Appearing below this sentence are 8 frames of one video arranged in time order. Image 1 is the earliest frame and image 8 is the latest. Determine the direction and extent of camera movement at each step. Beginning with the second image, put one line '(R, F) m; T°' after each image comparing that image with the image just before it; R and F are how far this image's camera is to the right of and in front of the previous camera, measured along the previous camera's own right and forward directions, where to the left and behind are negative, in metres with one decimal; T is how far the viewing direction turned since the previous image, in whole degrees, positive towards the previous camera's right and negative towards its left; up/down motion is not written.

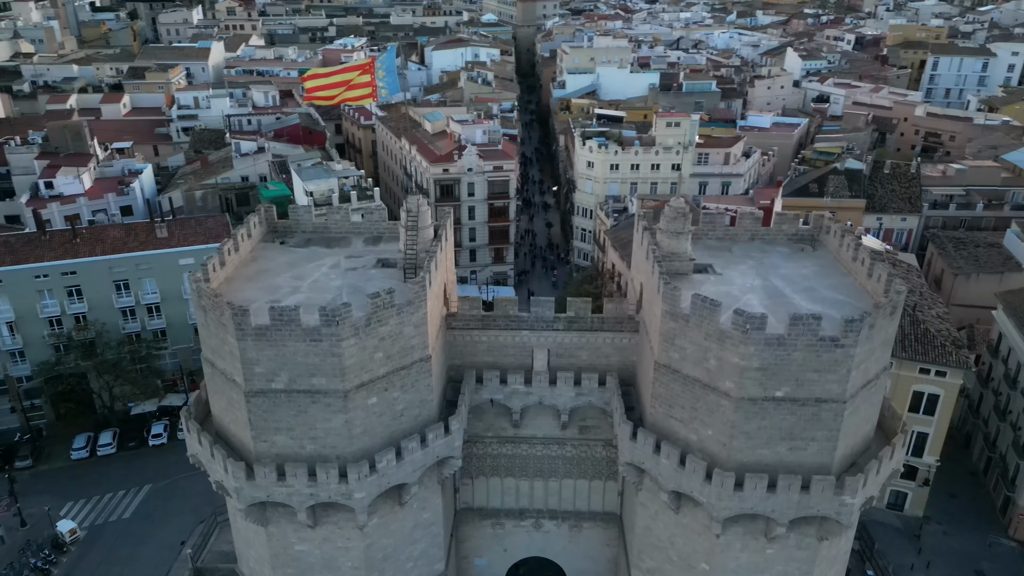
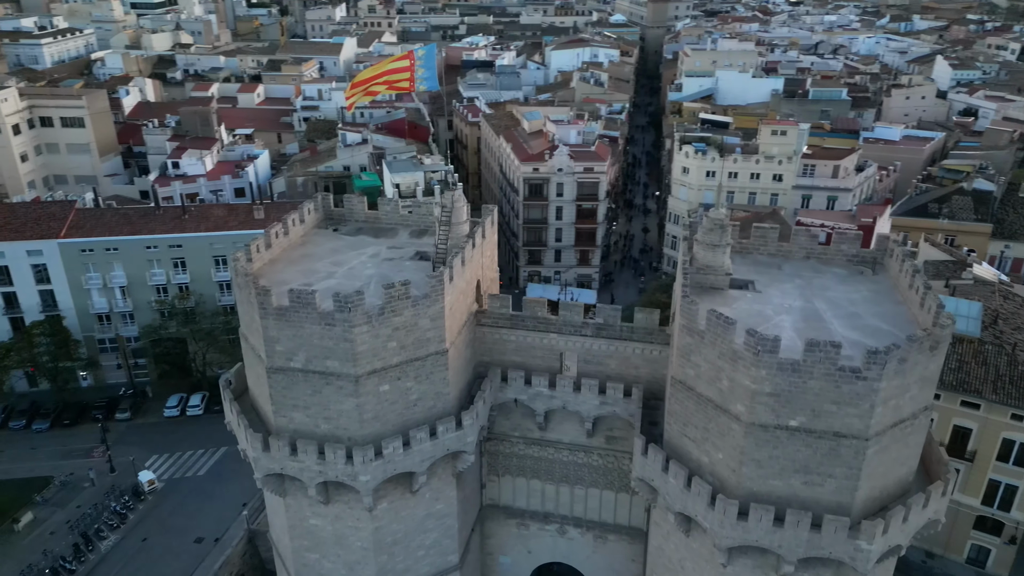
(+3.1, +0.3) m; -9°
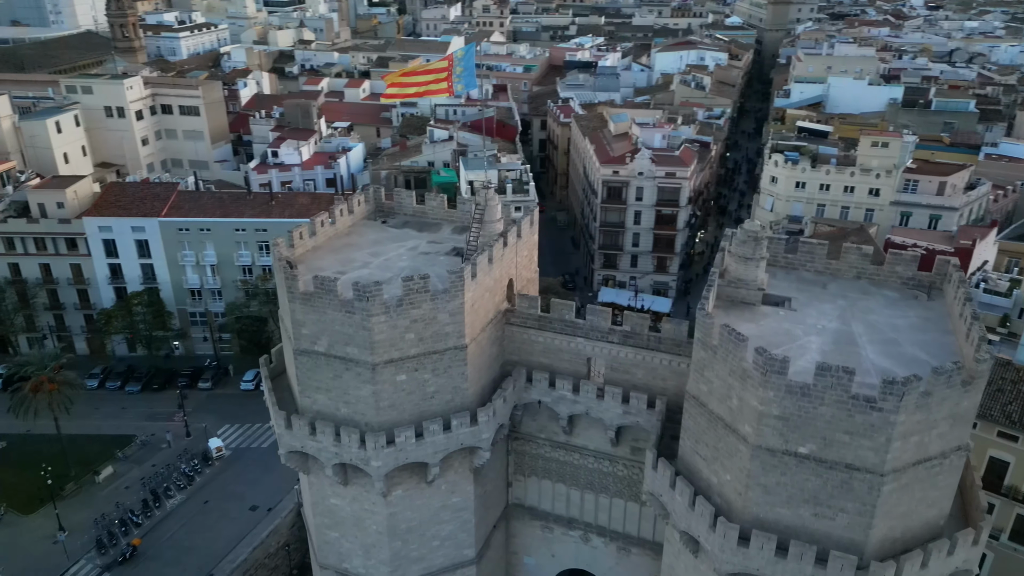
(+2.5, +0.2) m; -8°
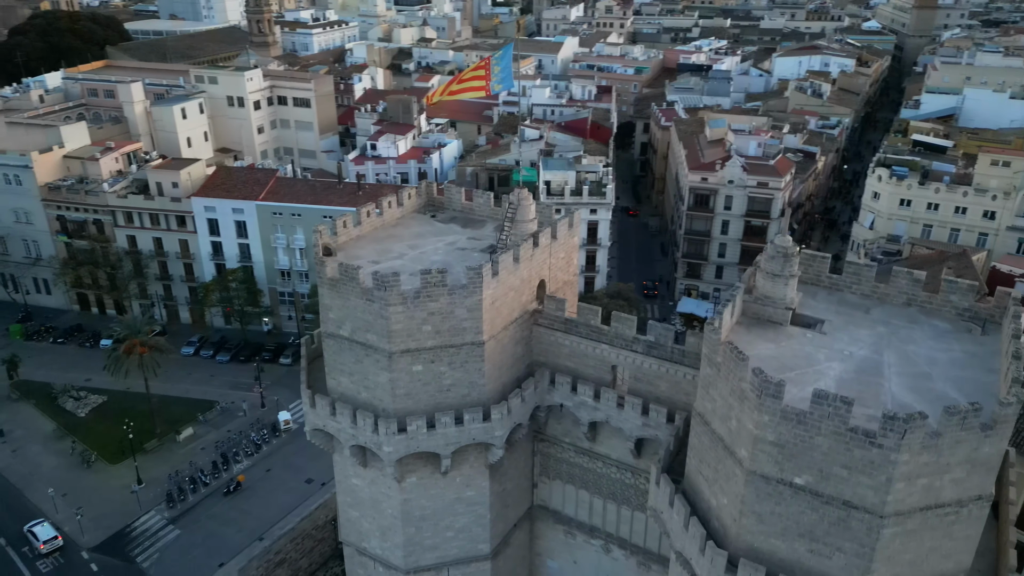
(+2.9, +0.2) m; -9°
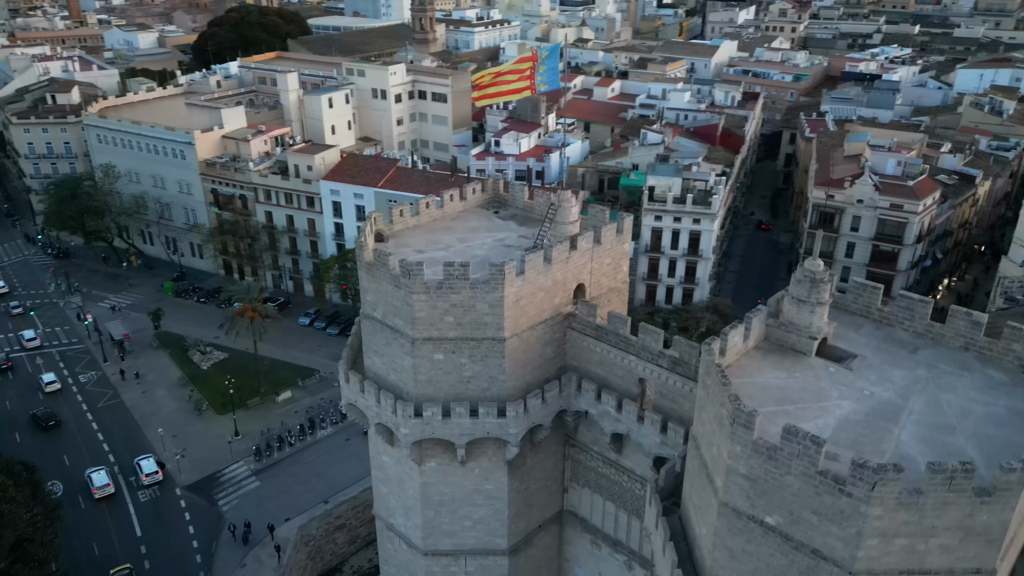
(+4.0, +0.3) m; -12°
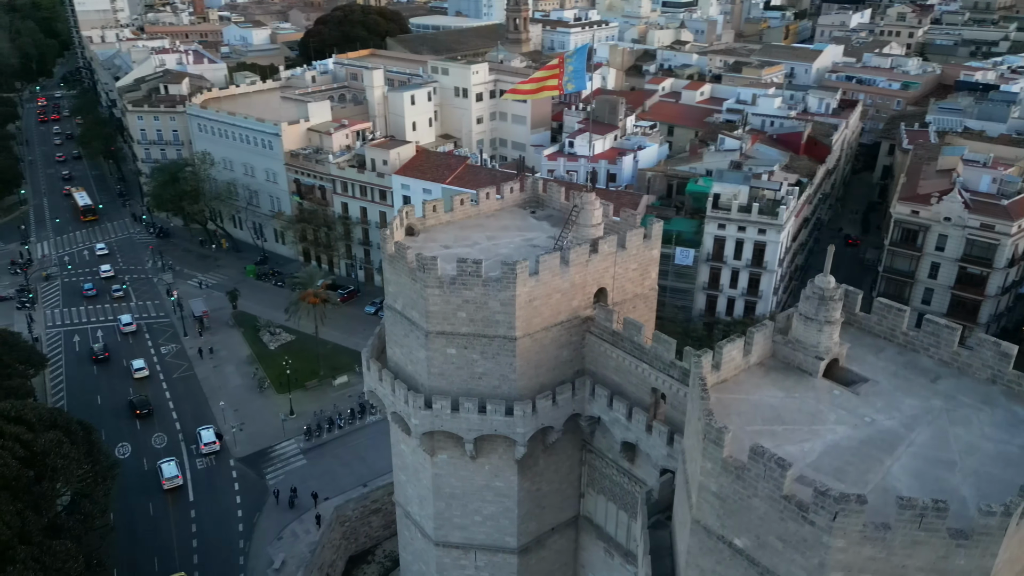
(+2.6, +0.1) m; -7°
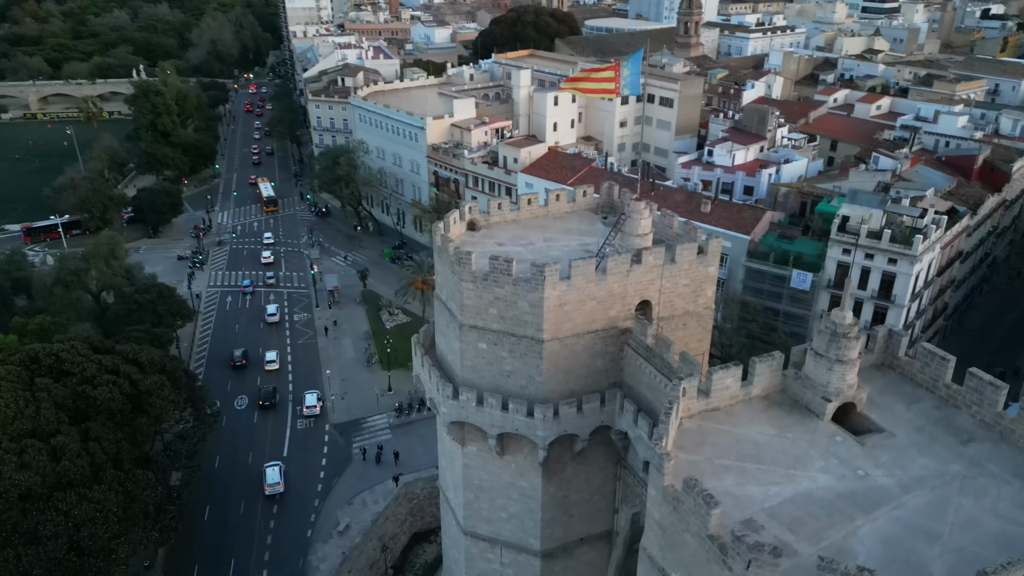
(+4.3, +0.4) m; -13°
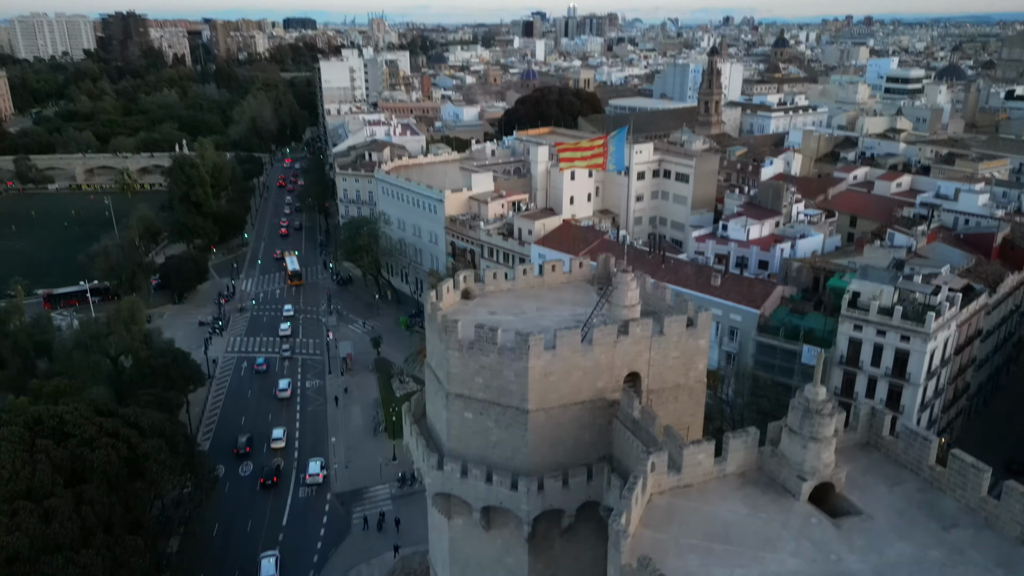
(+1.4, -0.1) m; -2°
